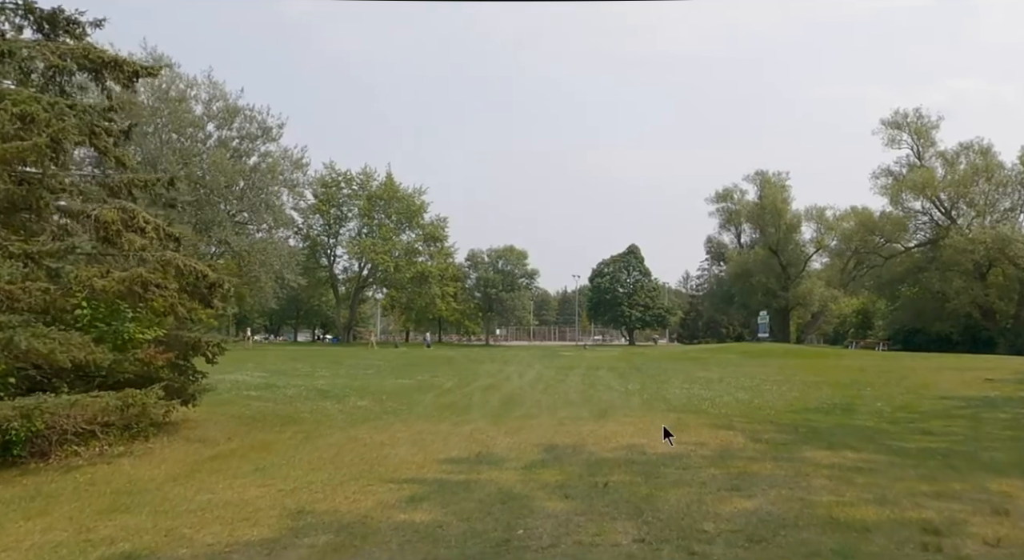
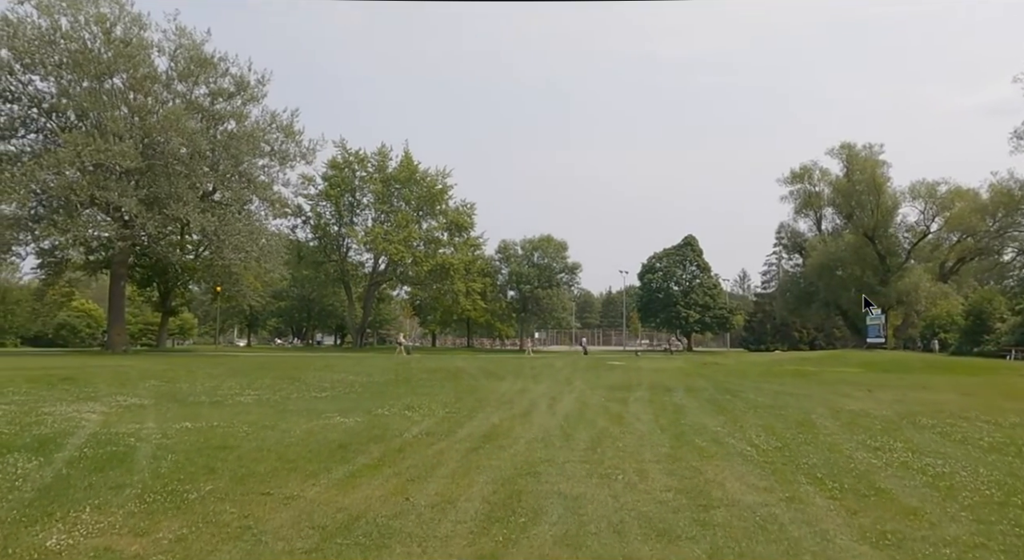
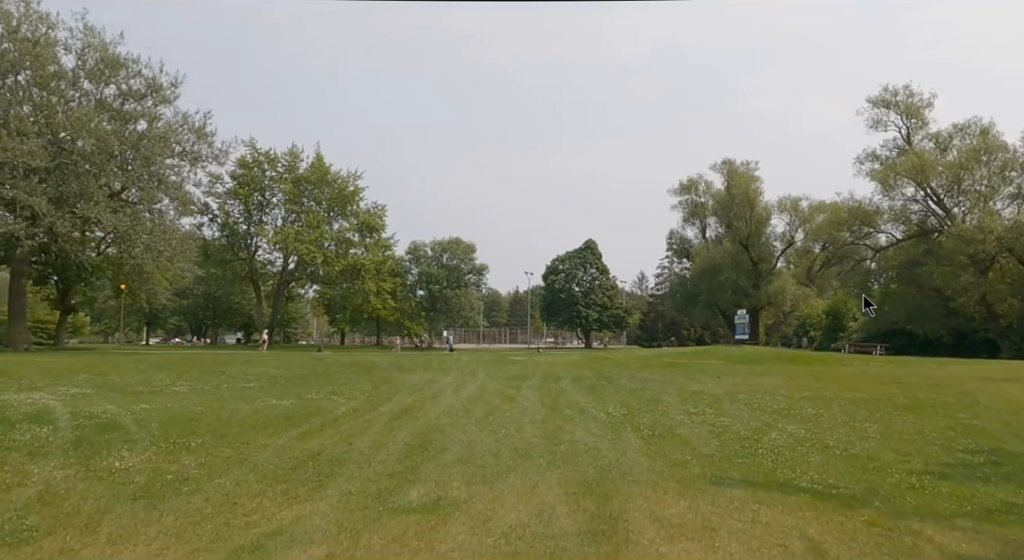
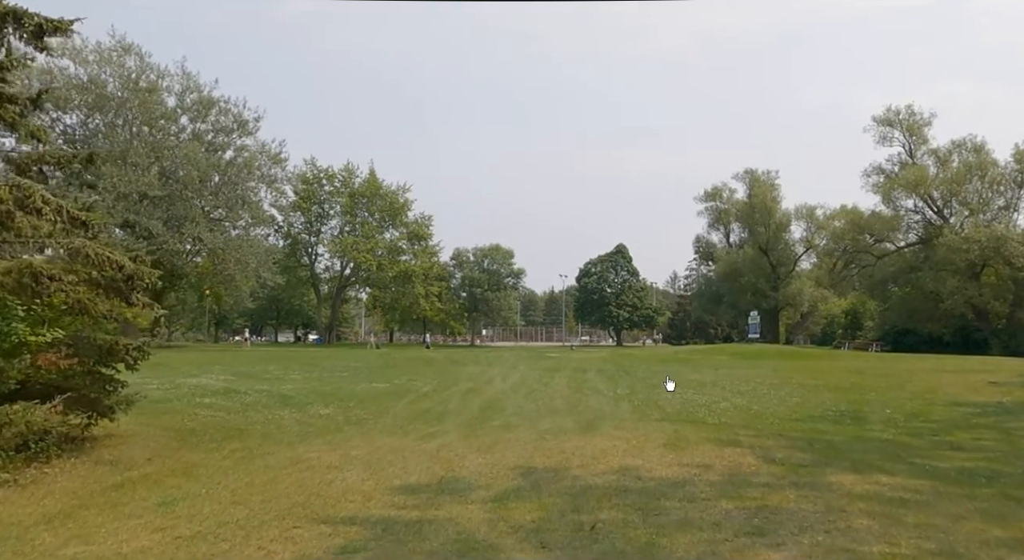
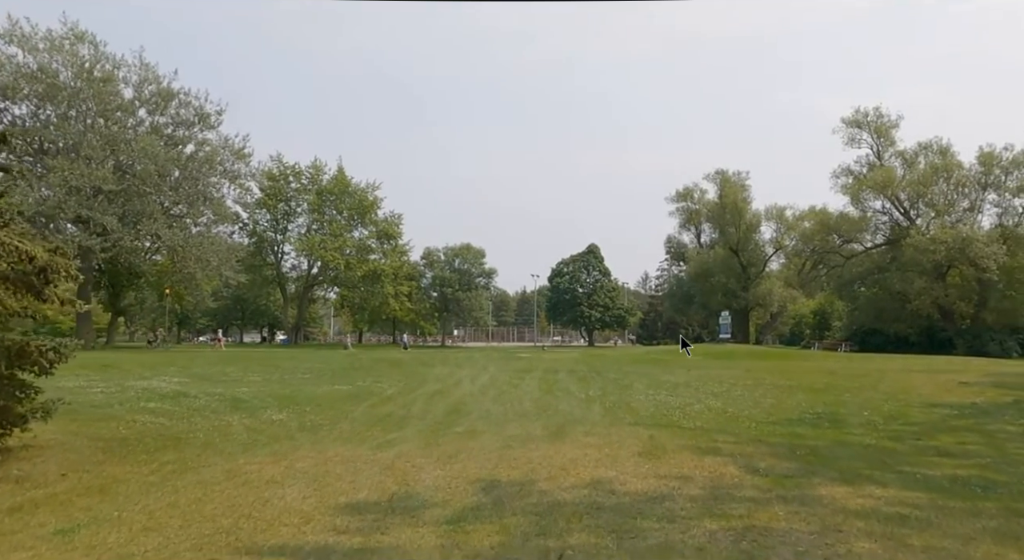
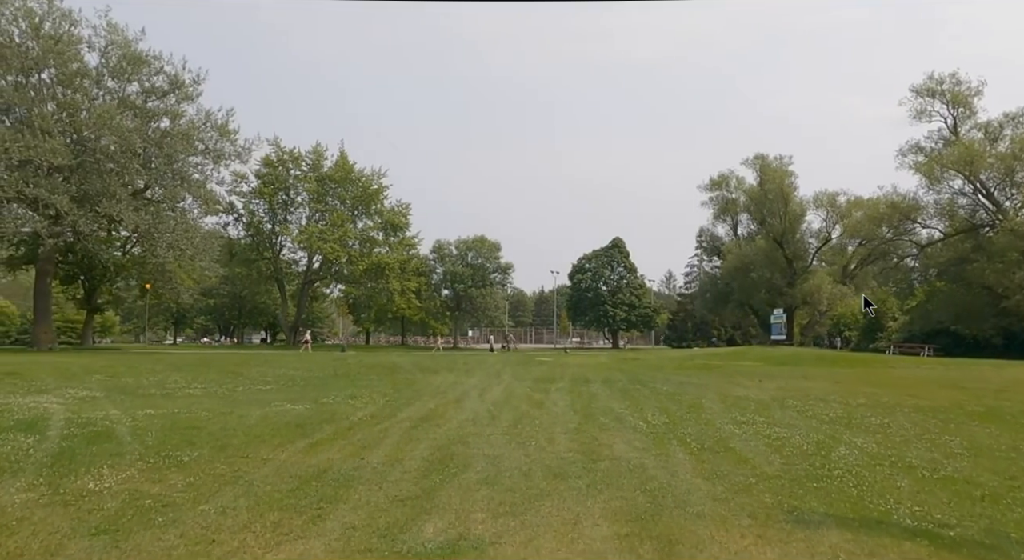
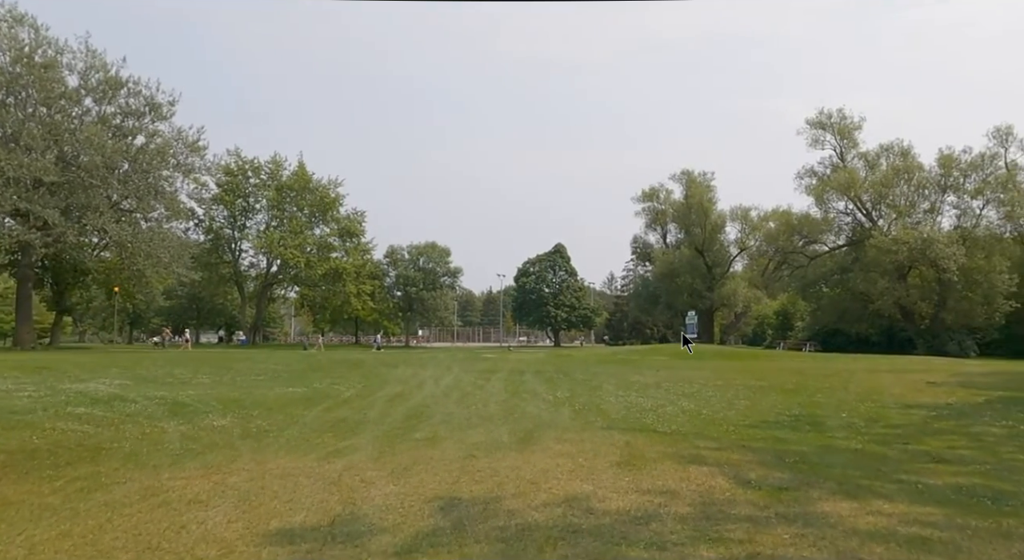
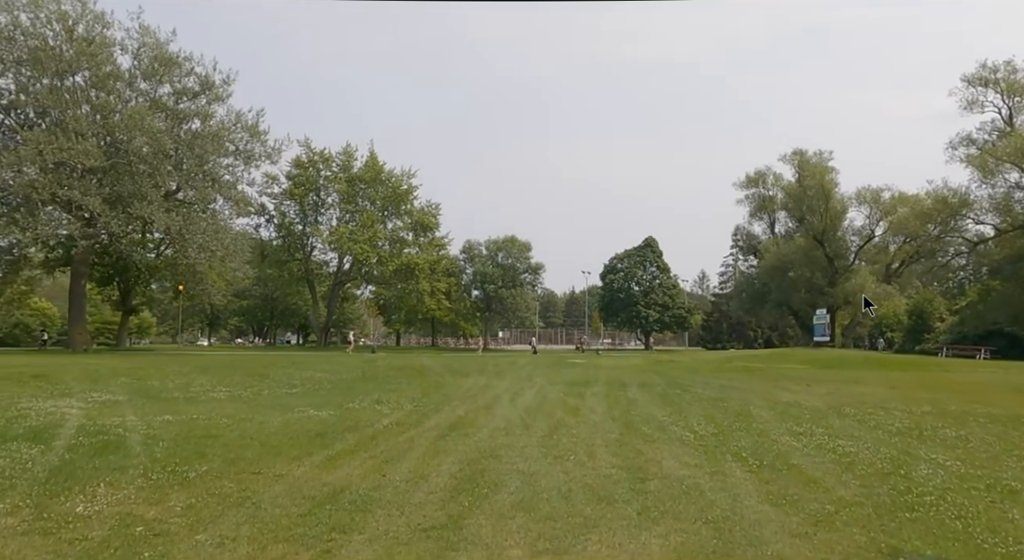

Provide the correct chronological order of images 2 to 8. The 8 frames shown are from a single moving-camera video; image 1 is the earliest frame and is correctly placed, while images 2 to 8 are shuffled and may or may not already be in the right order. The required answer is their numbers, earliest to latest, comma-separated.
4, 5, 7, 3, 6, 8, 2
